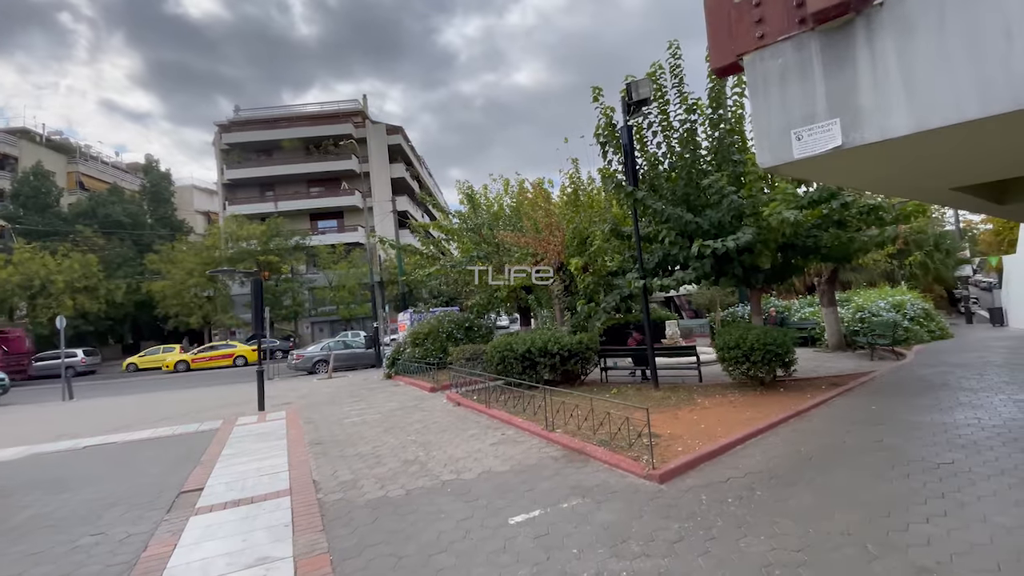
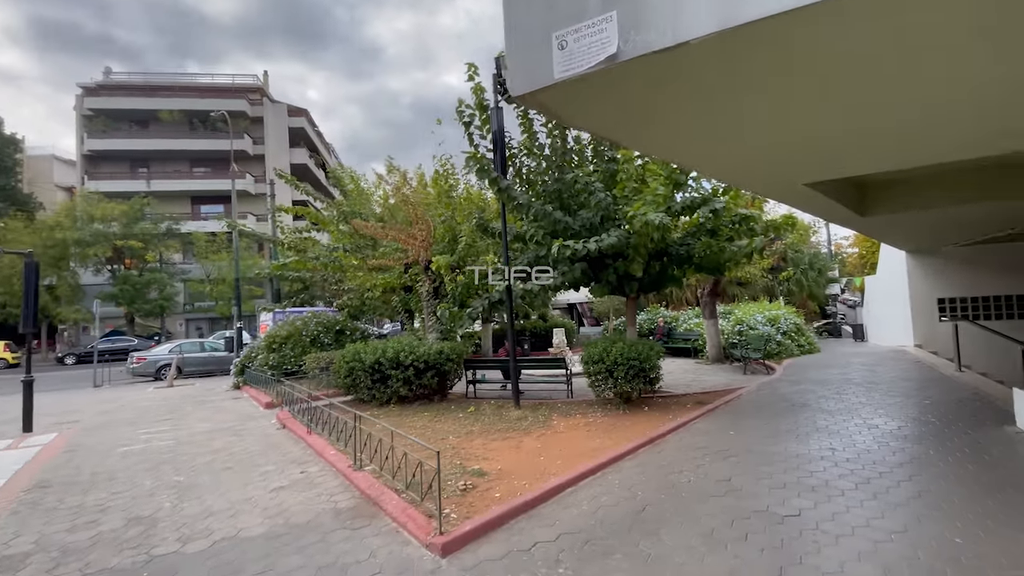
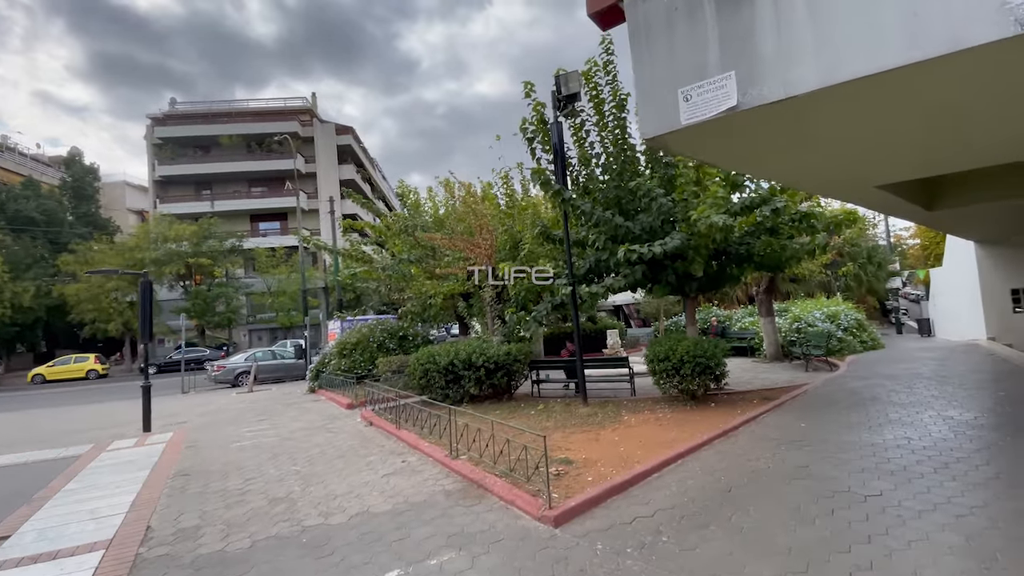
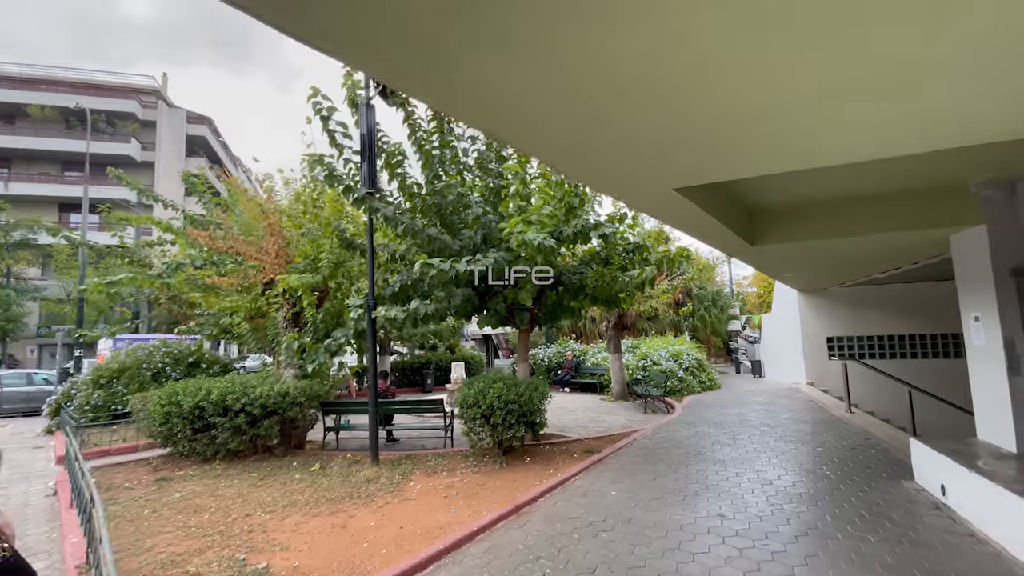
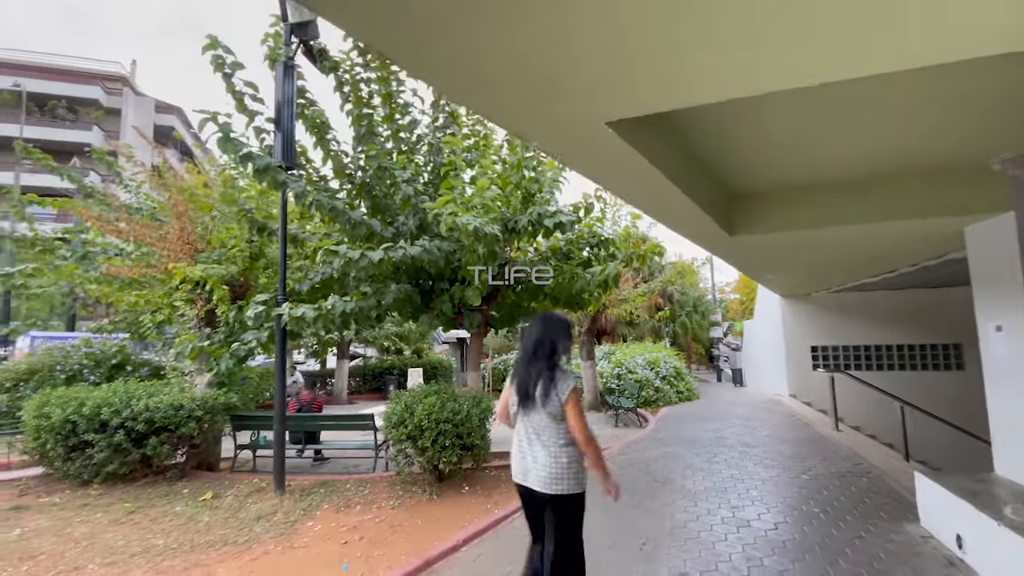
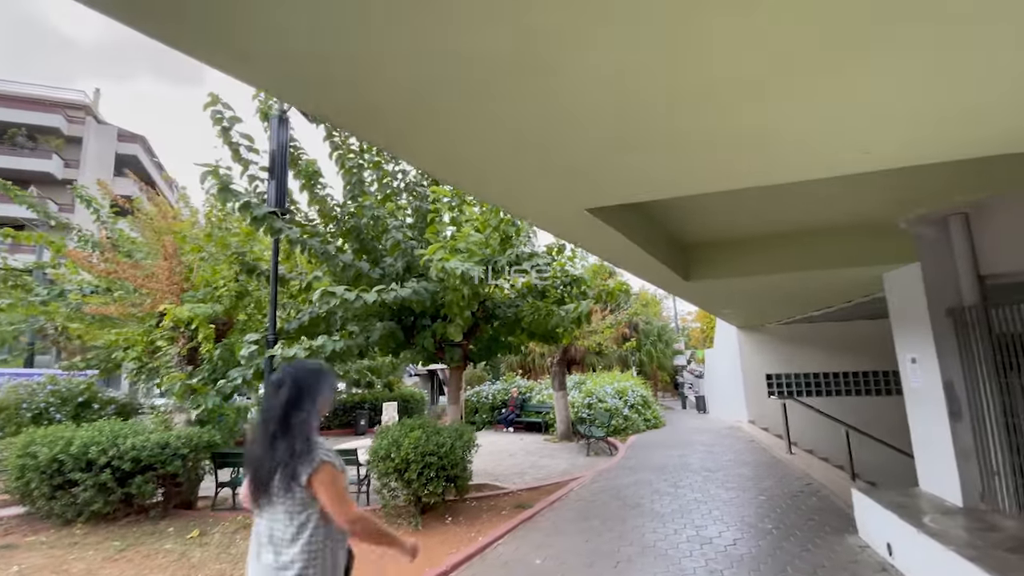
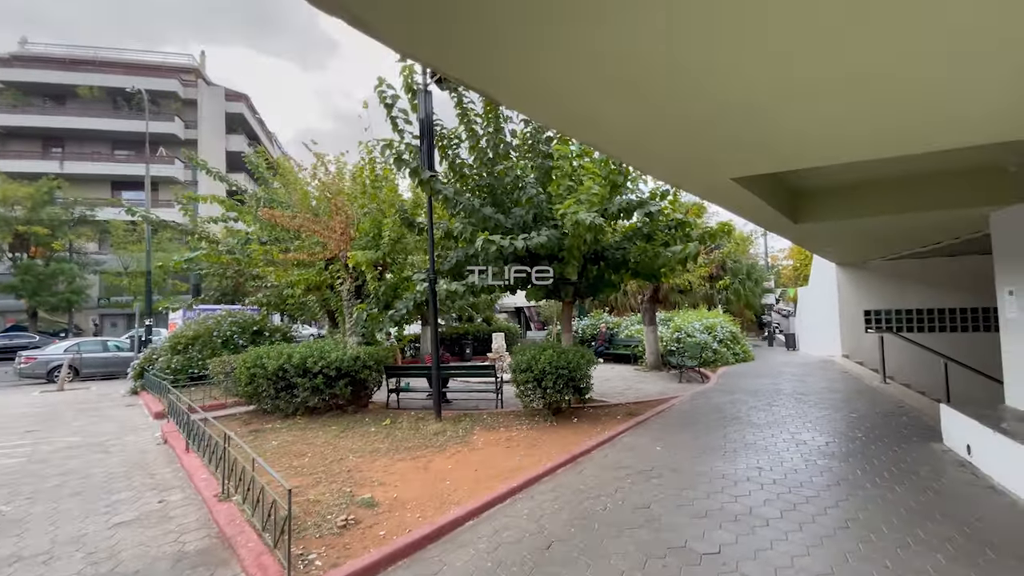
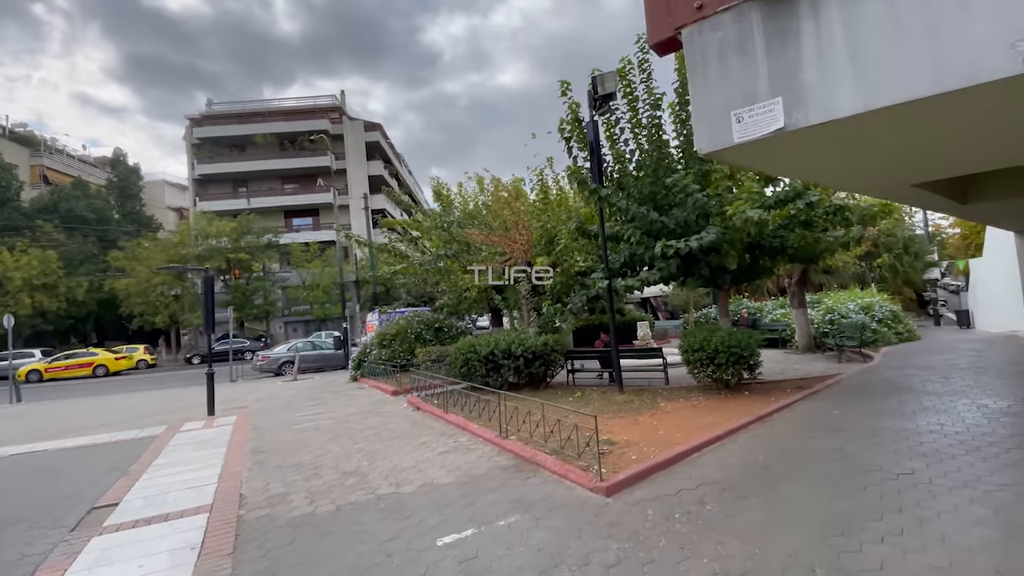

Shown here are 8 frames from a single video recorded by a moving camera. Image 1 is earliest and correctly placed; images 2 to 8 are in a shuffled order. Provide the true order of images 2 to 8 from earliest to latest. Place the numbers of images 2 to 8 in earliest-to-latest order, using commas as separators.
8, 3, 2, 7, 4, 6, 5
